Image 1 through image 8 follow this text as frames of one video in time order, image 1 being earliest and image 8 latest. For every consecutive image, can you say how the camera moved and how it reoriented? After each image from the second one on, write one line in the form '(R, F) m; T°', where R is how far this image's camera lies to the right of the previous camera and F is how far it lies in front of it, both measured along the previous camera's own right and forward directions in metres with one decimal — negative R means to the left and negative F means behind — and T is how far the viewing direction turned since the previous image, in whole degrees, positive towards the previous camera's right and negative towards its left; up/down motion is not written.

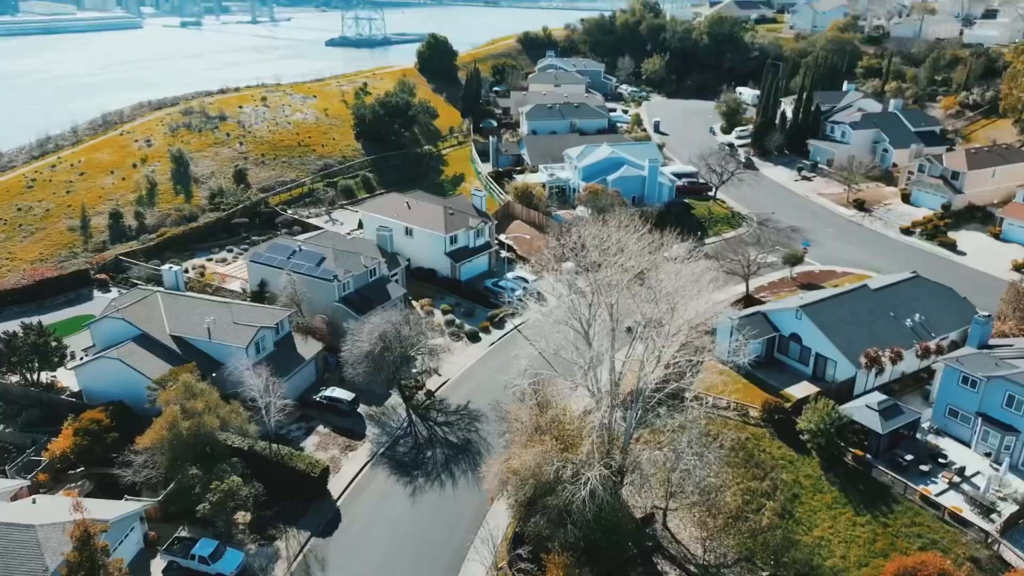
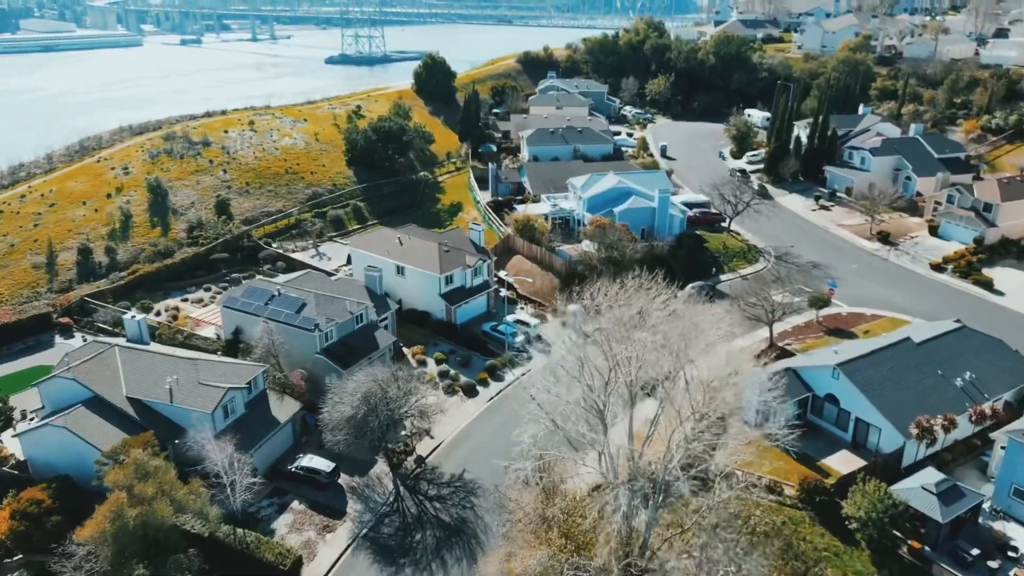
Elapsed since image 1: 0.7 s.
(0.0, +3.0) m; 0°
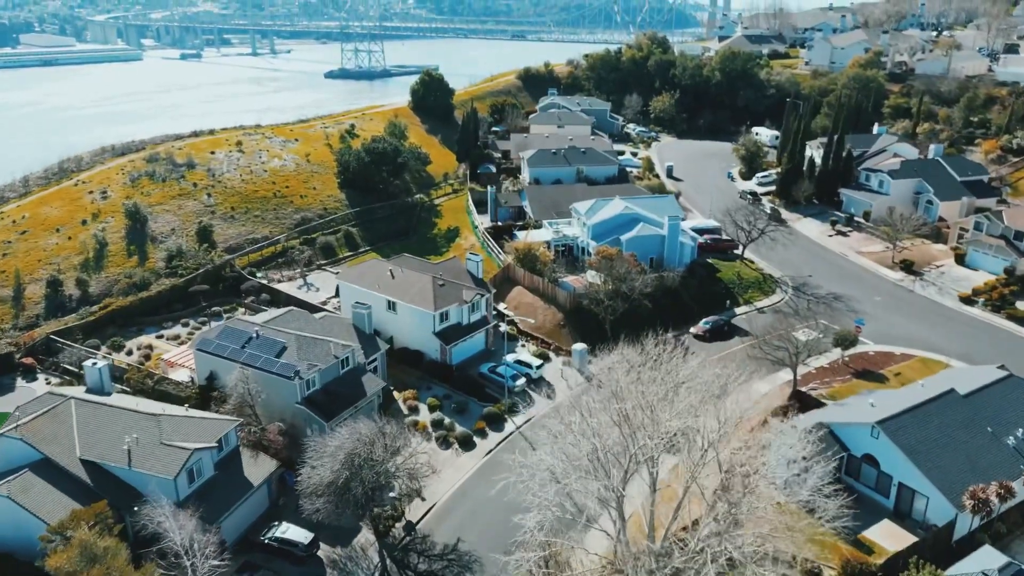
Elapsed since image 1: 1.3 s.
(0.0, +2.5) m; 0°
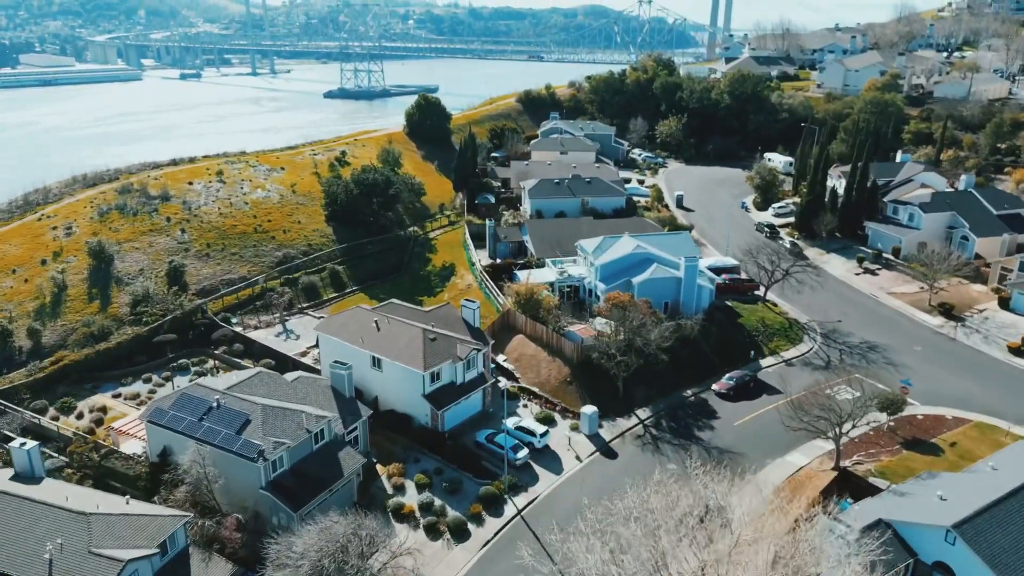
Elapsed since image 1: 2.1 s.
(0.0, +3.5) m; 0°
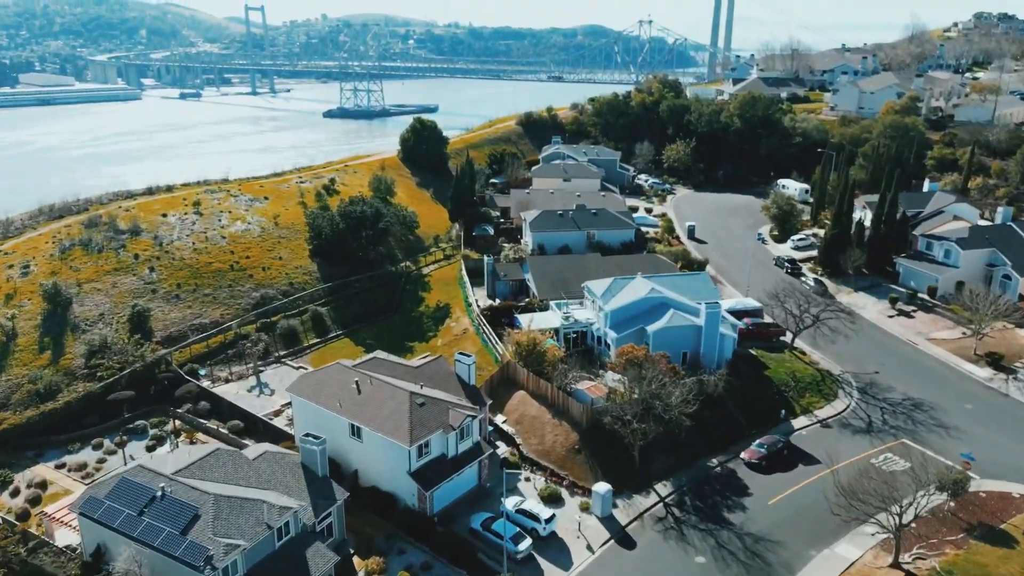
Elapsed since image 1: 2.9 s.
(0.0, +3.6) m; 0°
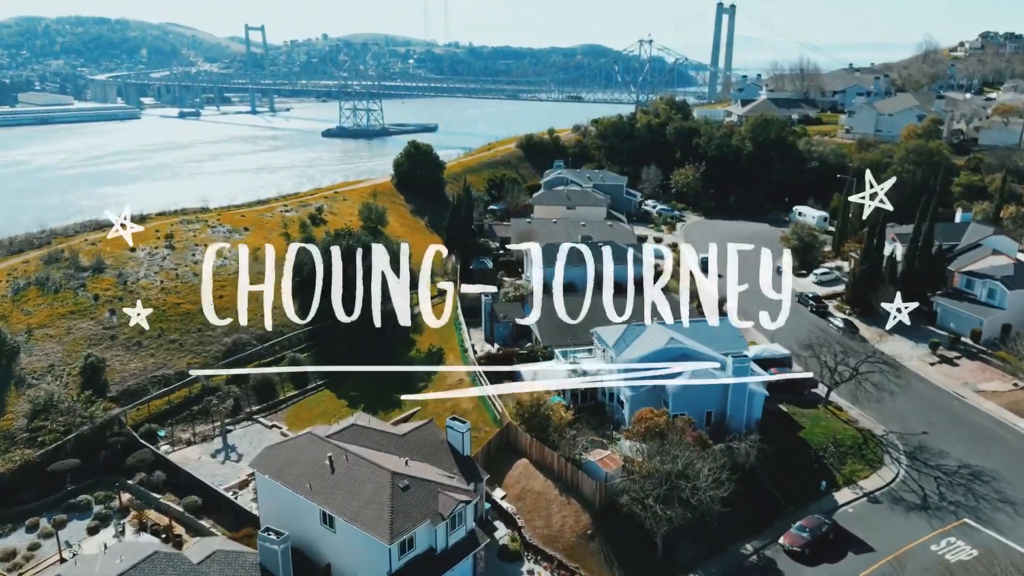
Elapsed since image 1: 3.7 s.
(0.0, +3.6) m; 0°
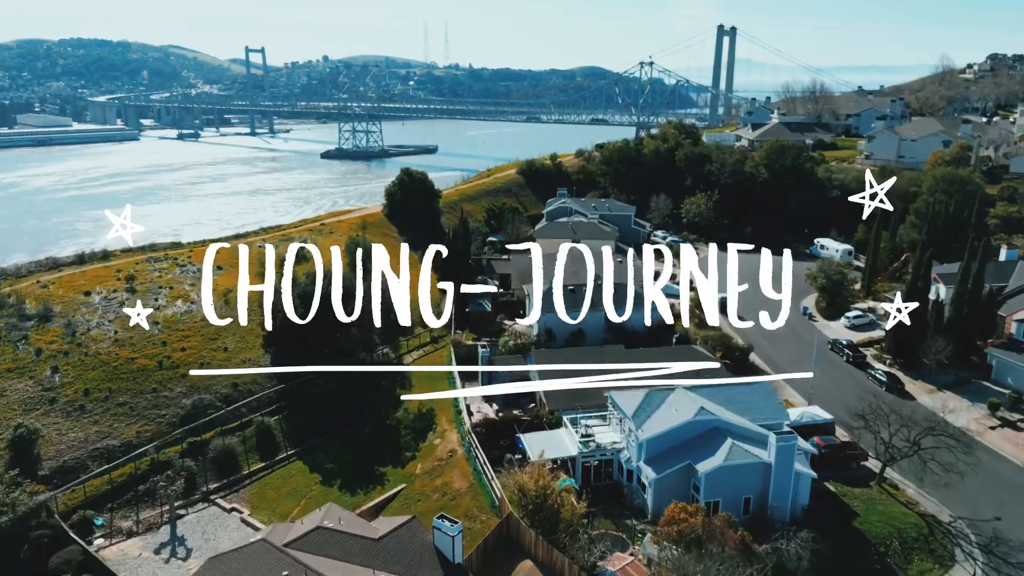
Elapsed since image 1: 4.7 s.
(0.0, +4.1) m; 0°
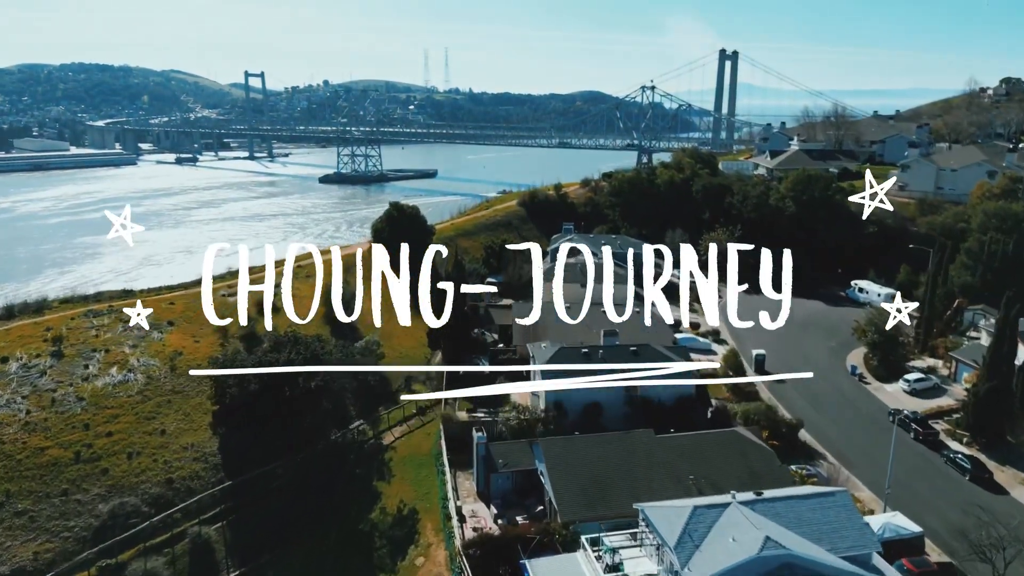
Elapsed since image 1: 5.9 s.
(-0.1, +5.7) m; 0°
